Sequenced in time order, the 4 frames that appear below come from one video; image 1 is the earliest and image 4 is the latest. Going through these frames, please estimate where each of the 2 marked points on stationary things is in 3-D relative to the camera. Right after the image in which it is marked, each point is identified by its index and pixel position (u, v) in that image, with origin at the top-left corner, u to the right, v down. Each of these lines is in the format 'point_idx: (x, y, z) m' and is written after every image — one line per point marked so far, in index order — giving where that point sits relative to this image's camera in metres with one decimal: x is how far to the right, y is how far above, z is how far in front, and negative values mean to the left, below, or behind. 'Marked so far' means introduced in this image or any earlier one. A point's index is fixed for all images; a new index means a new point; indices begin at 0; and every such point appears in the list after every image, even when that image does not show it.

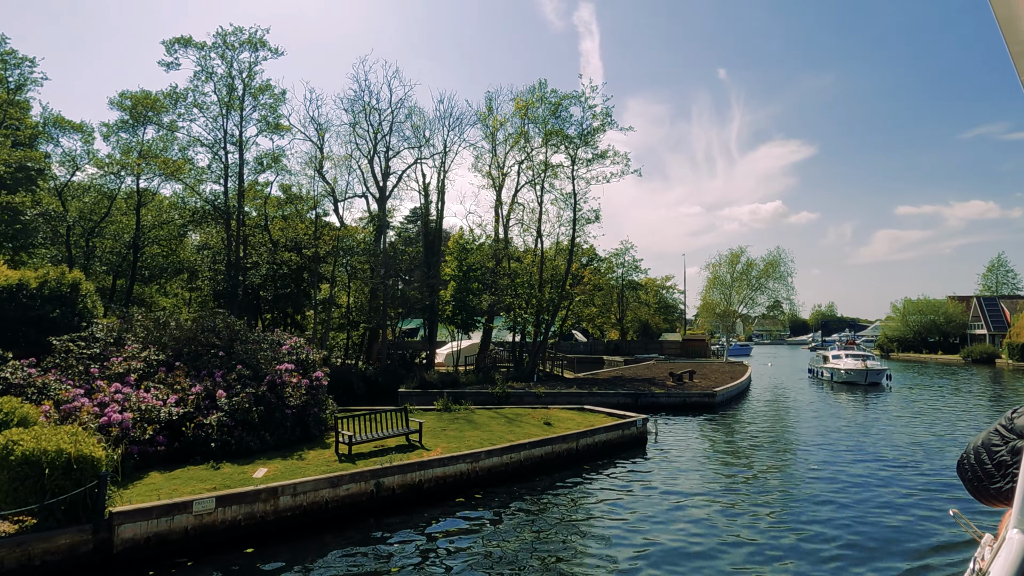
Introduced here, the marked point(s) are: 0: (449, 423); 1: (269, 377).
0: (-1.5, -3.2, +14.4) m
1: (-4.8, -1.8, +12.2) m
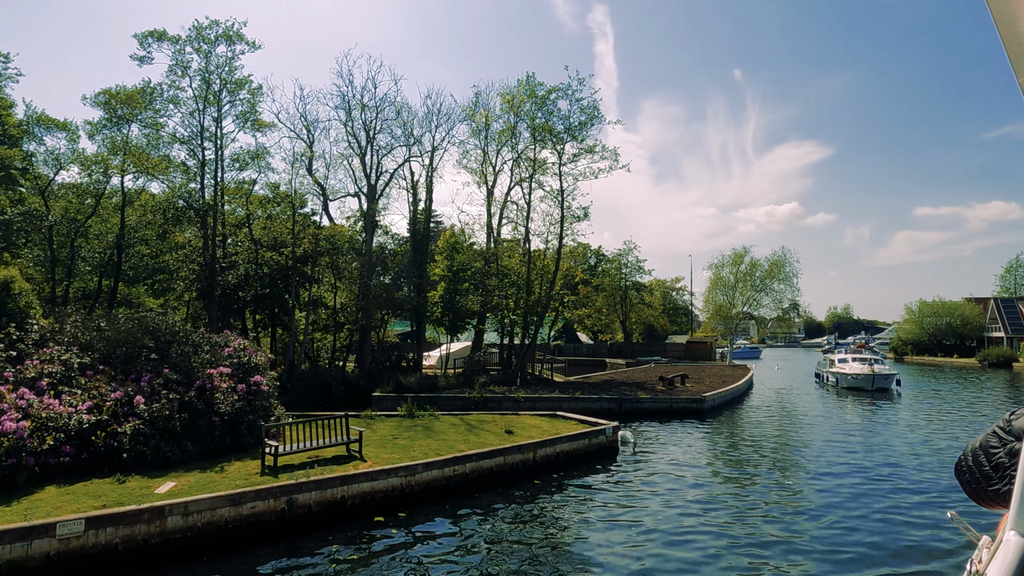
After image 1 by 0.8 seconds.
0: (-2.4, -3.1, +13.5) m
1: (-5.8, -1.7, +11.4) m
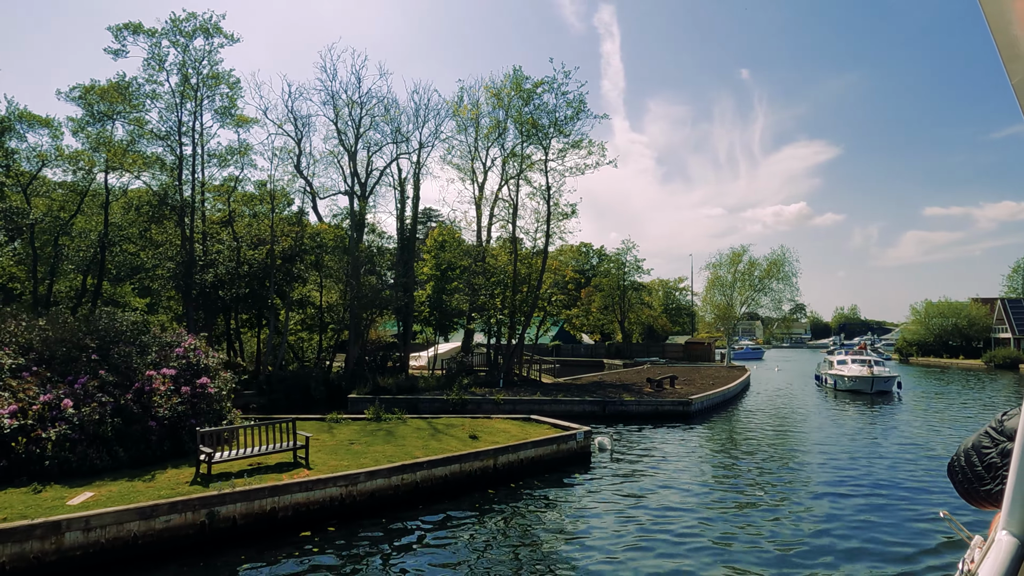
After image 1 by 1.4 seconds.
0: (-3.1, -3.1, +12.9) m
1: (-6.5, -1.7, +10.8) m
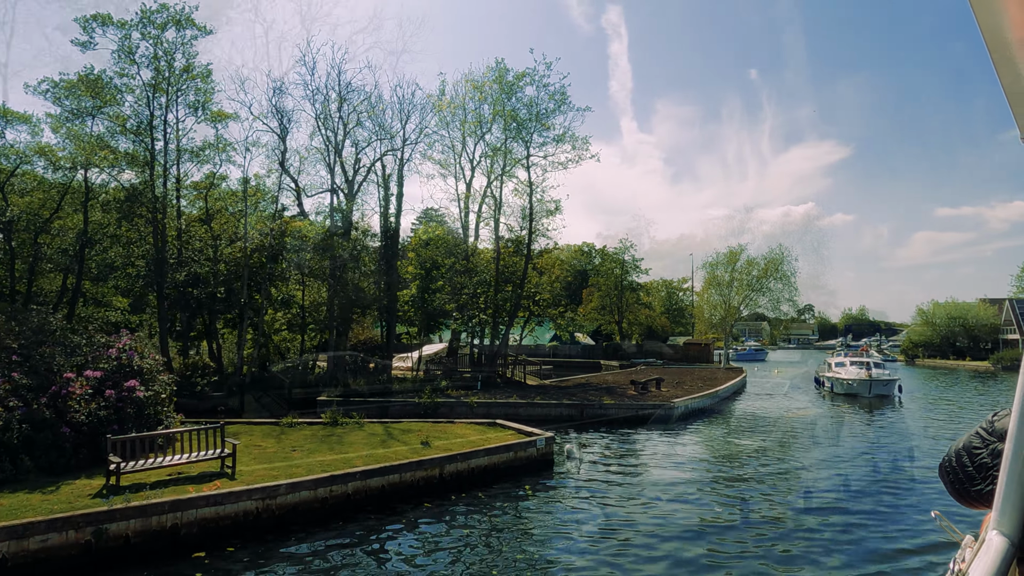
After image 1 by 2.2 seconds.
0: (-4.0, -3.0, +12.2) m
1: (-7.4, -1.6, +10.1) m
